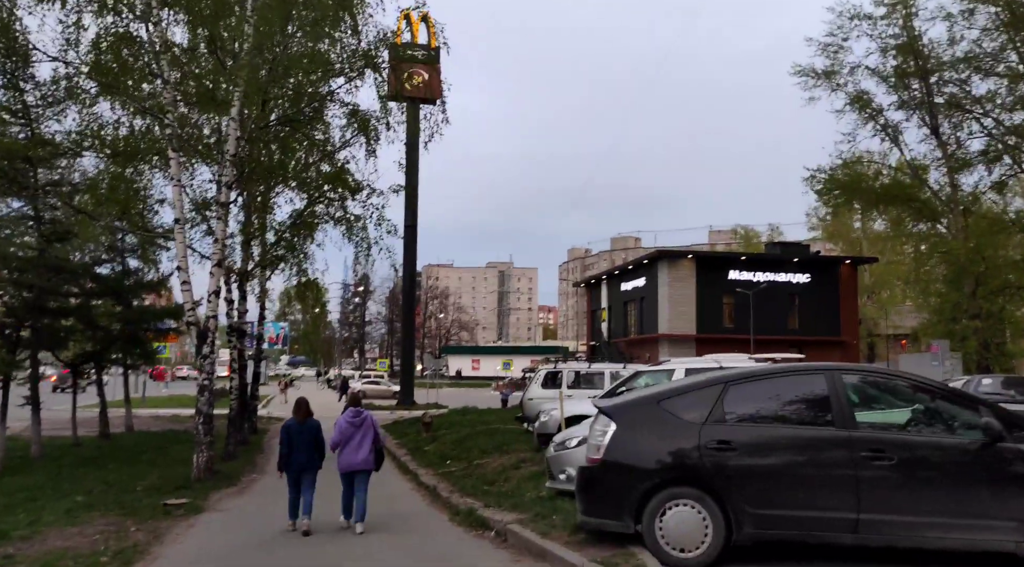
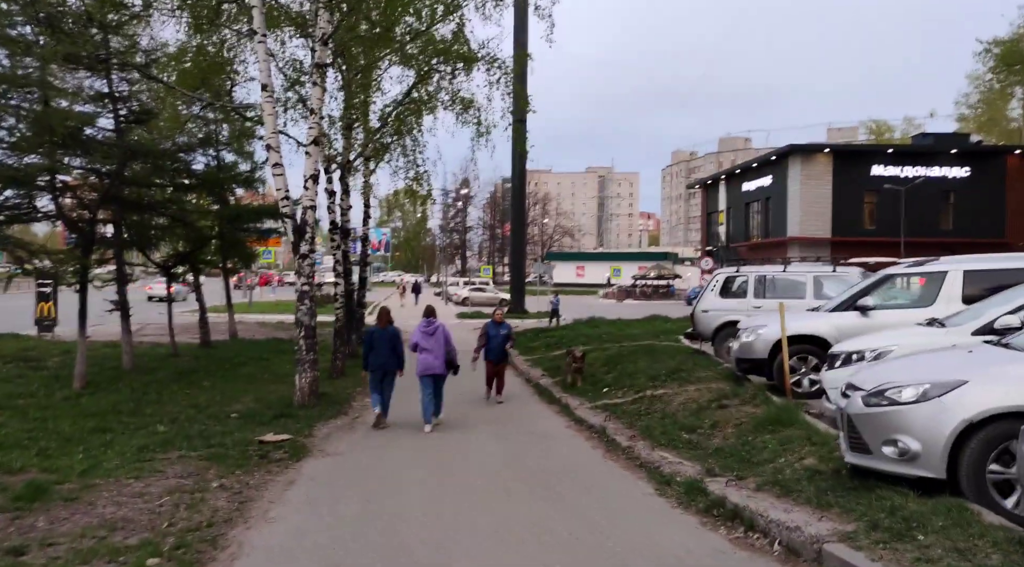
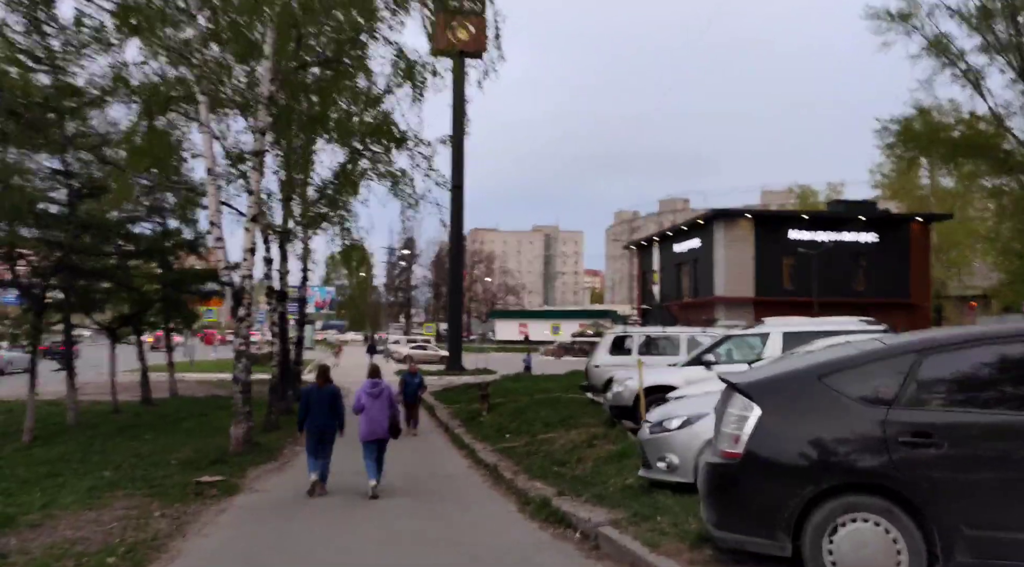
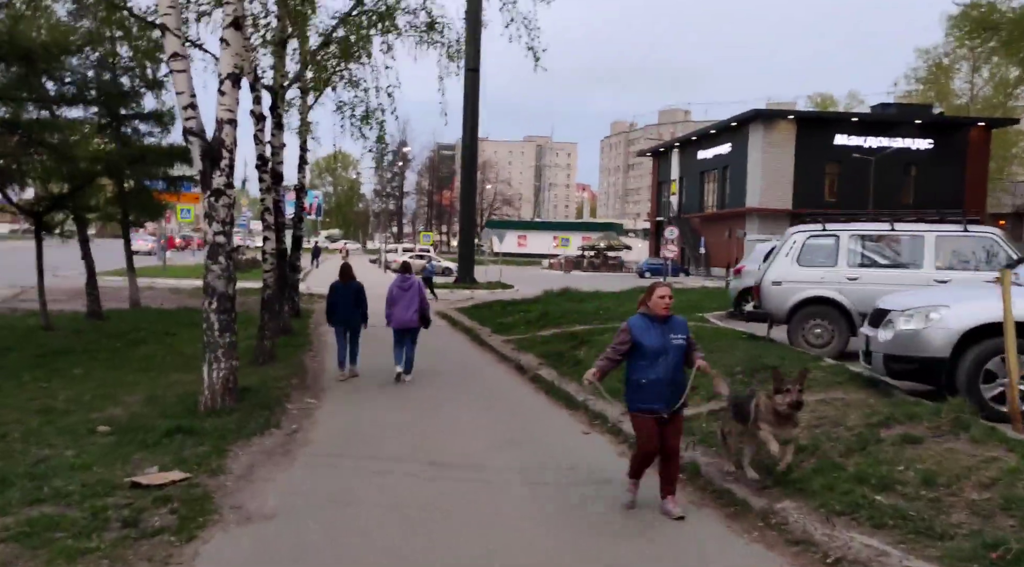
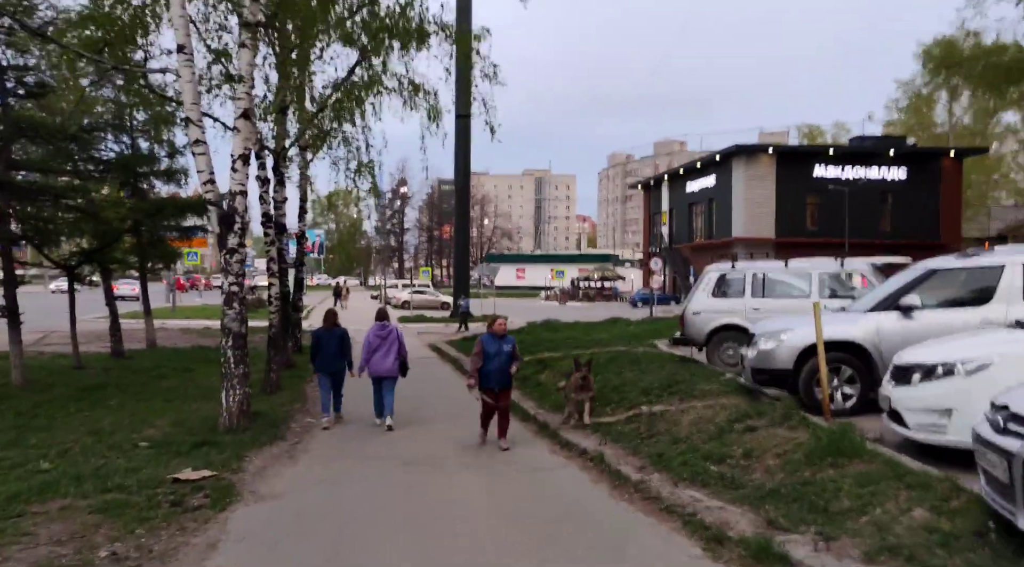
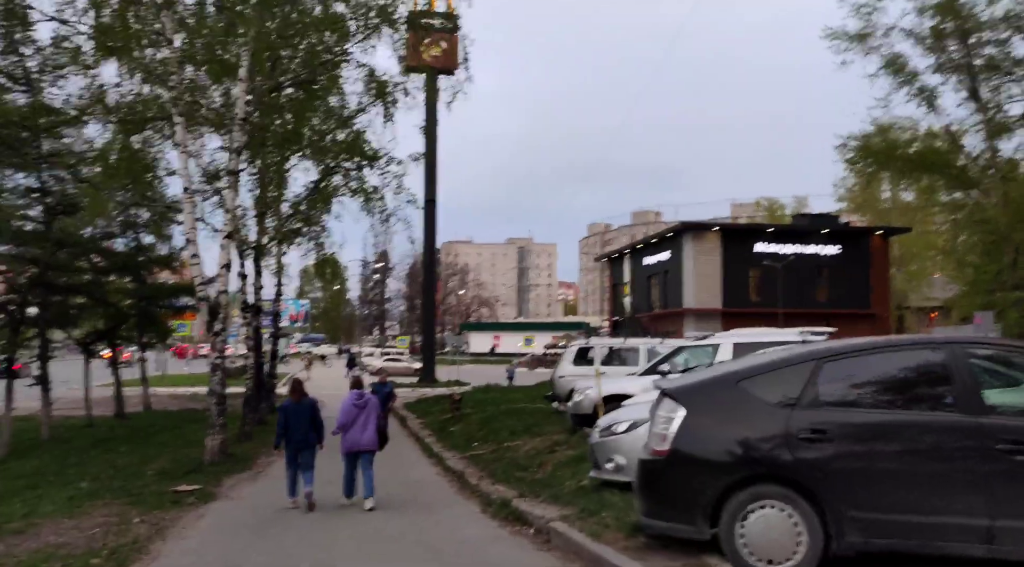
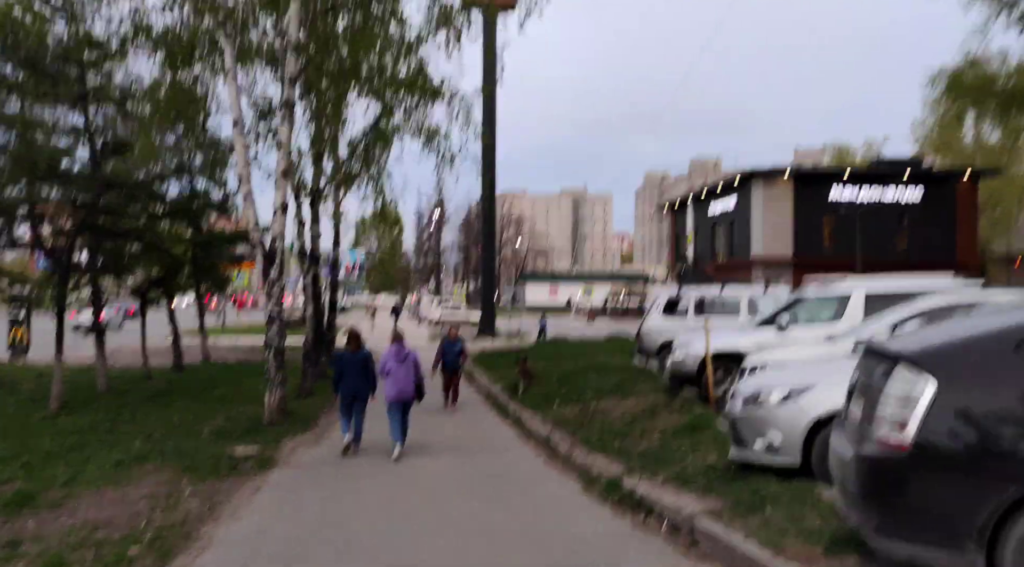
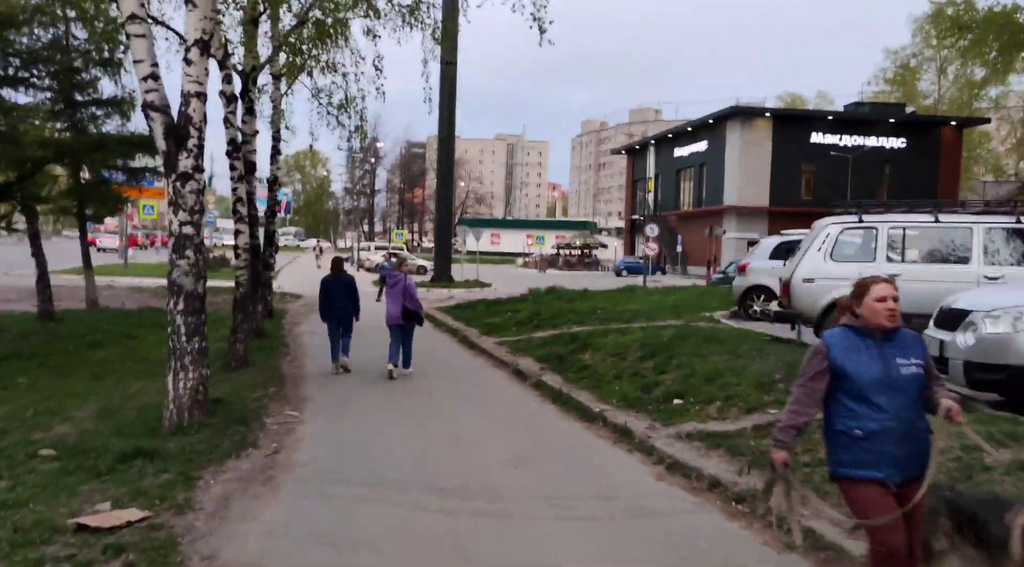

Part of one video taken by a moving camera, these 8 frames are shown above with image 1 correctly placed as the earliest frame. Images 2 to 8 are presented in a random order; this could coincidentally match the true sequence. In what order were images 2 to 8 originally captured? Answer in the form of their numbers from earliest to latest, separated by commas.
6, 3, 7, 2, 5, 4, 8
